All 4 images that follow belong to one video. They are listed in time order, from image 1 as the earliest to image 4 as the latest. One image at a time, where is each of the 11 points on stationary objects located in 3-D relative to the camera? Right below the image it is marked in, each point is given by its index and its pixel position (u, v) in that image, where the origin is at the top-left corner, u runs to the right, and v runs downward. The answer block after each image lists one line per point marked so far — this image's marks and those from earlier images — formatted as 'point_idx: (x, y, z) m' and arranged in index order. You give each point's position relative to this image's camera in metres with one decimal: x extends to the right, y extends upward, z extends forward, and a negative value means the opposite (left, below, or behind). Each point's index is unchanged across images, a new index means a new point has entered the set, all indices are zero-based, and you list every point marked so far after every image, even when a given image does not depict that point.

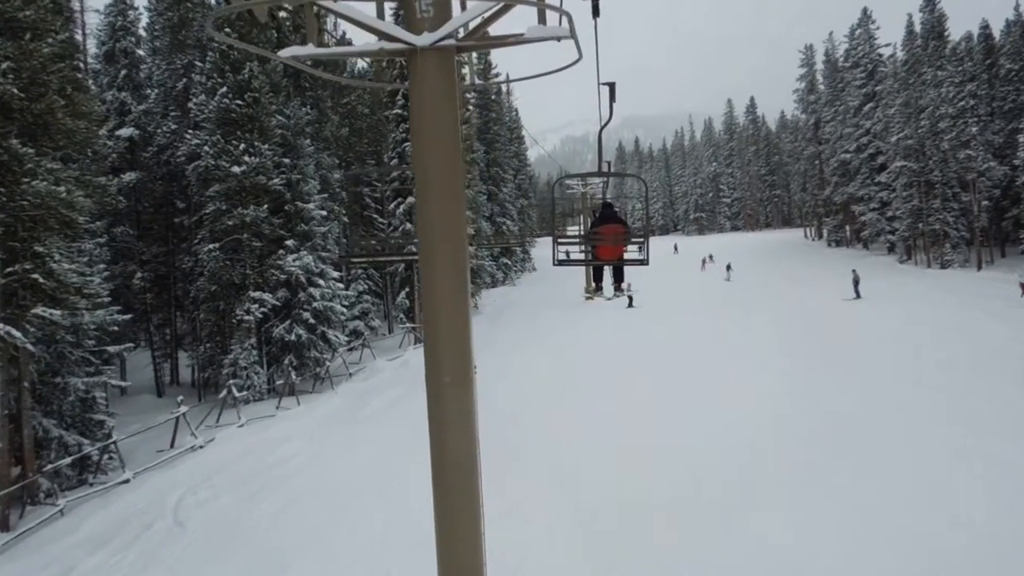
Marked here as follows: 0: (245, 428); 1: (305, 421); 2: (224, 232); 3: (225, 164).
0: (-6.3, -3.3, +15.2) m
1: (-5.1, -3.3, +16.1) m
2: (-8.3, +1.6, +18.2) m
3: (-8.0, +3.4, +17.7) m
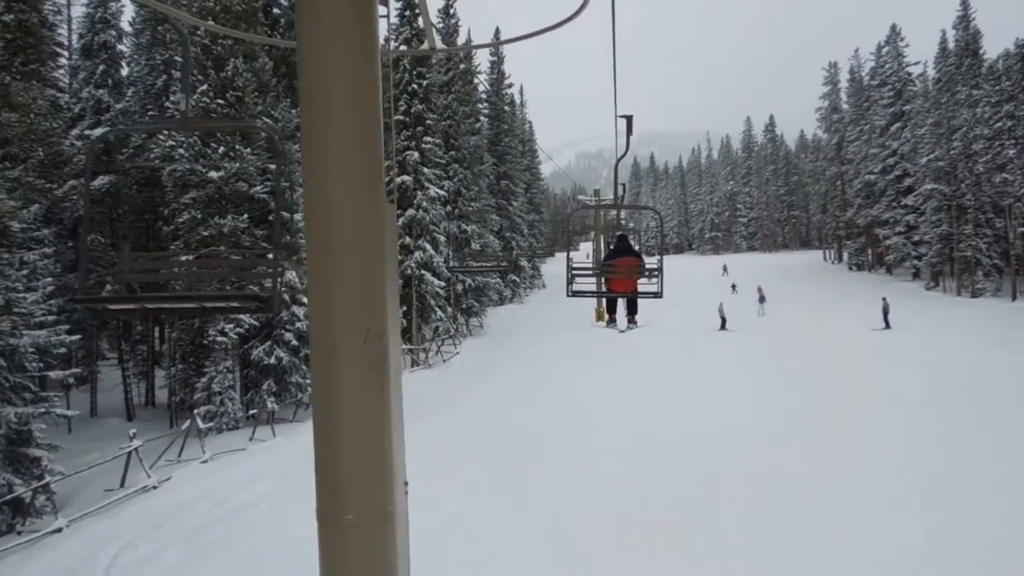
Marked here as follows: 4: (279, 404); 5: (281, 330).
0: (-6.4, -3.7, +13.5) m
1: (-5.1, -3.8, +14.4) m
2: (-8.2, +1.2, +16.7) m
3: (-7.9, +3.0, +16.1) m
4: (-6.3, -3.1, +17.2) m
5: (-6.3, -1.2, +17.4) m
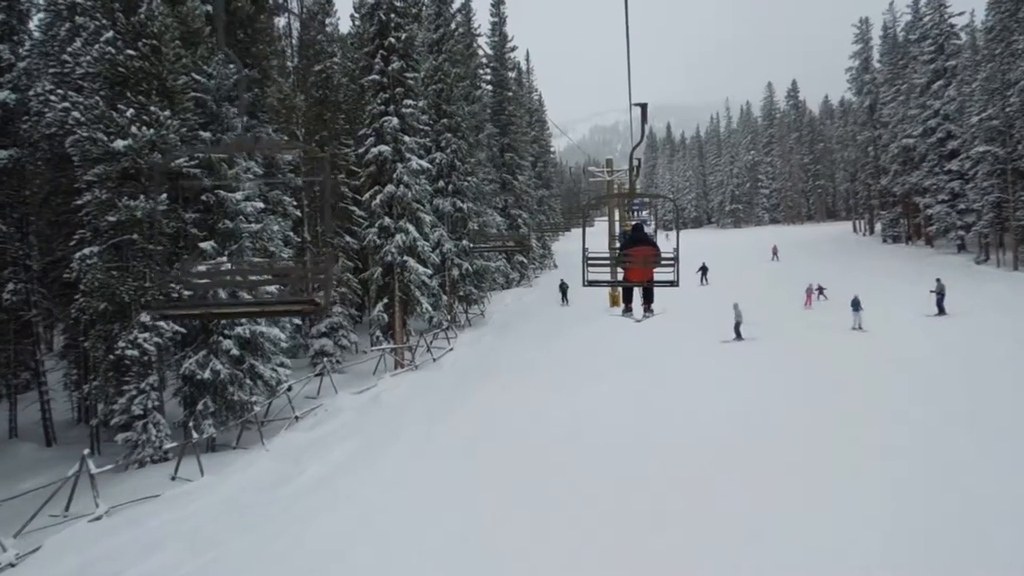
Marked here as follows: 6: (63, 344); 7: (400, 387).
0: (-6.6, -3.8, +10.4) m
1: (-5.3, -3.8, +11.3) m
2: (-8.4, +1.2, +13.5) m
3: (-8.2, +3.0, +12.9) m
4: (-6.4, -3.0, +14.1) m
5: (-6.5, -1.1, +14.2) m
6: (-11.9, -1.4, +17.1) m
7: (-3.4, -3.0, +19.4) m
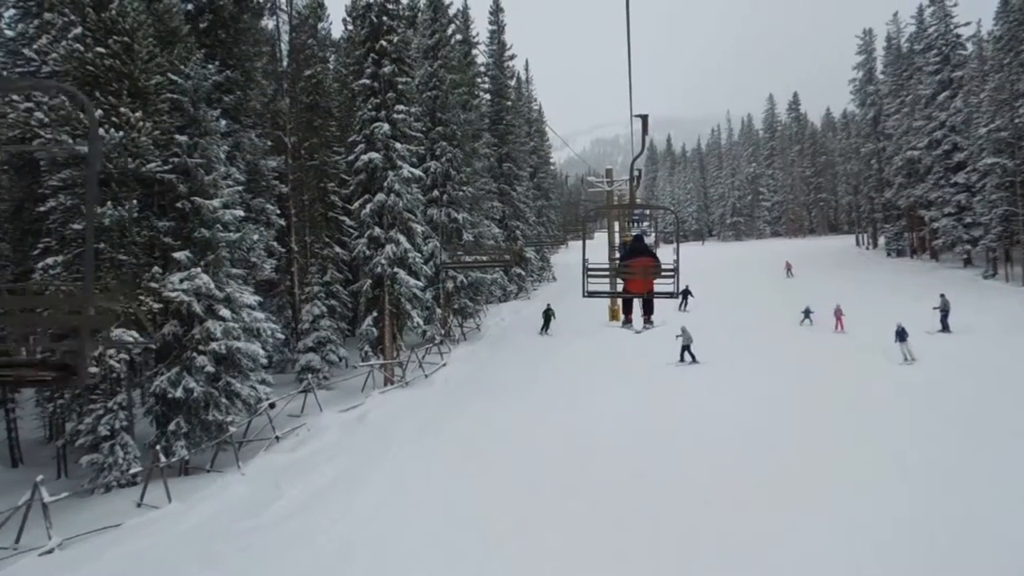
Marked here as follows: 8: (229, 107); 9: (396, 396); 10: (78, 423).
0: (-6.8, -4.0, +9.5) m
1: (-5.5, -4.0, +10.3) m
2: (-8.5, +1.0, +12.6) m
3: (-8.3, +2.8, +12.1) m
4: (-6.6, -3.3, +13.2) m
5: (-6.6, -1.3, +13.4) m
6: (-12.1, -1.7, +16.2) m
7: (-3.5, -3.3, +18.5) m
8: (-7.0, +4.4, +15.8) m
9: (-3.5, -3.3, +19.4) m
10: (-9.1, -2.8, +13.5) m
